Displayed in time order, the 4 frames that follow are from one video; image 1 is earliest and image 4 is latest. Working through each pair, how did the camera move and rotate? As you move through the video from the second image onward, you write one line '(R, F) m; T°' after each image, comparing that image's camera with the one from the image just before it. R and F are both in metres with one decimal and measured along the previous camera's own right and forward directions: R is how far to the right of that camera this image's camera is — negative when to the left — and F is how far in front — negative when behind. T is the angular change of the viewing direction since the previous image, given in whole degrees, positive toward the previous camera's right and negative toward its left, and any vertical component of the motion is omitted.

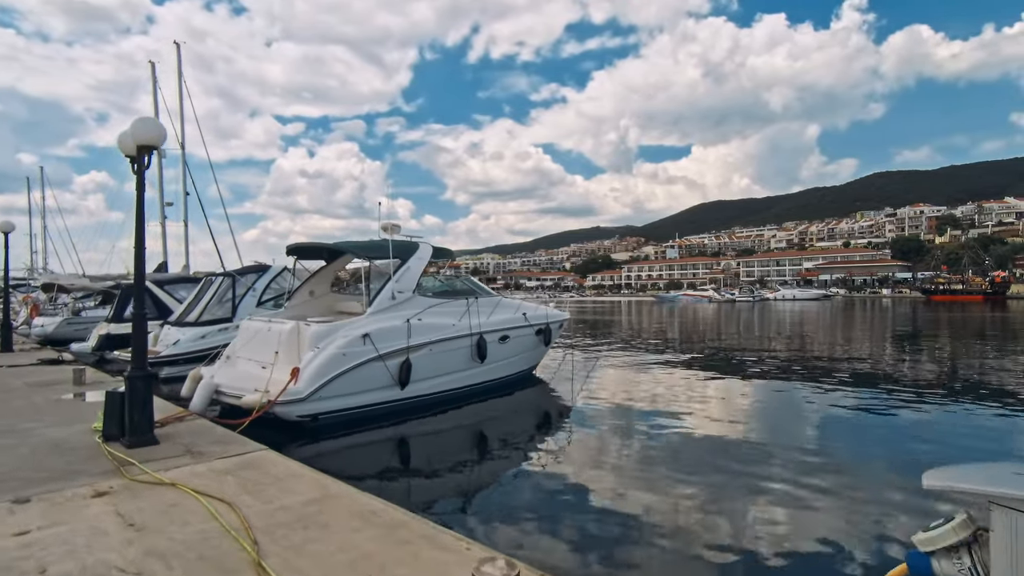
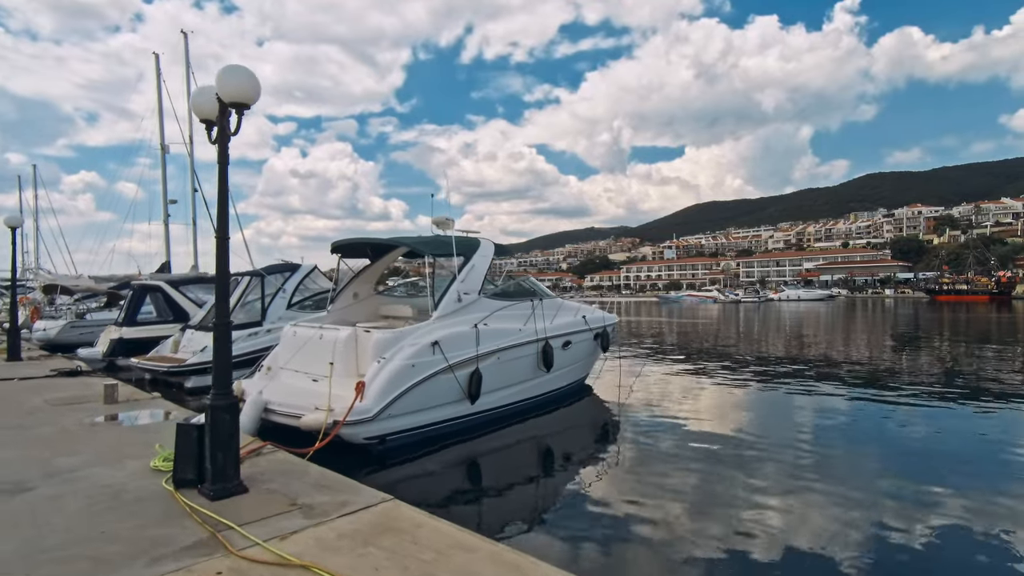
(-1.2, +1.1) m; +1°
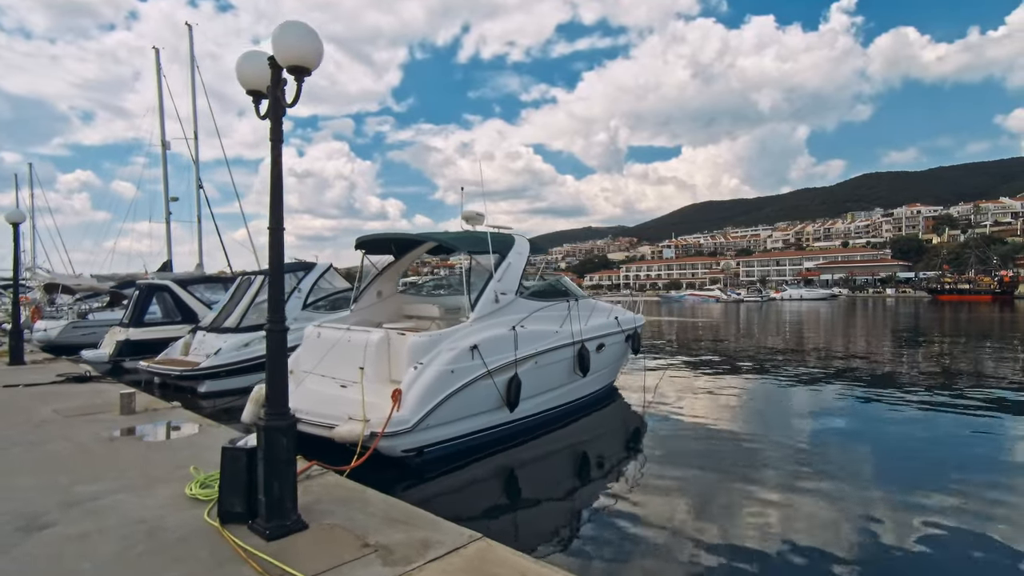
(-0.6, +0.6) m; 0°
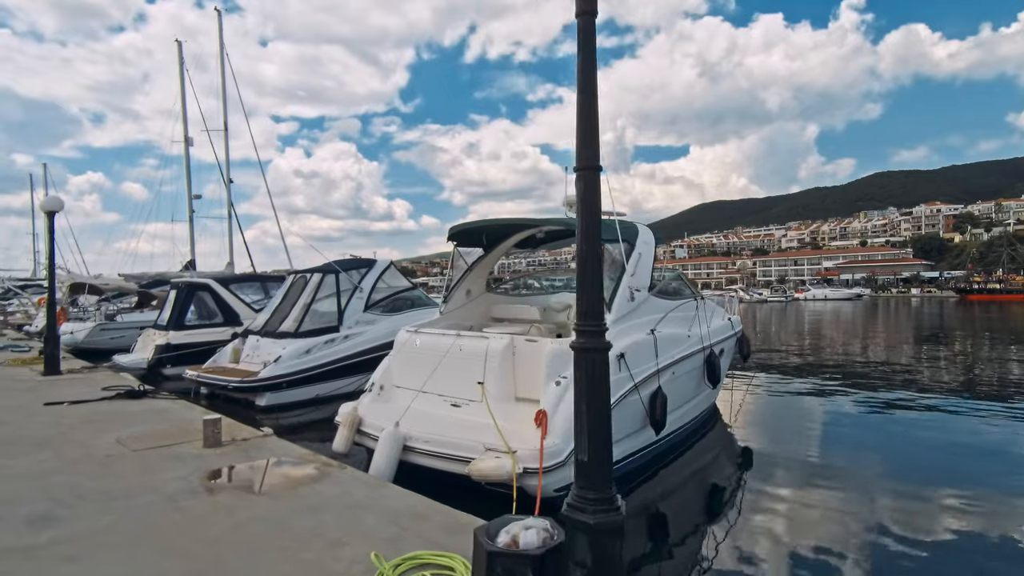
(-1.4, +1.4) m; -1°
